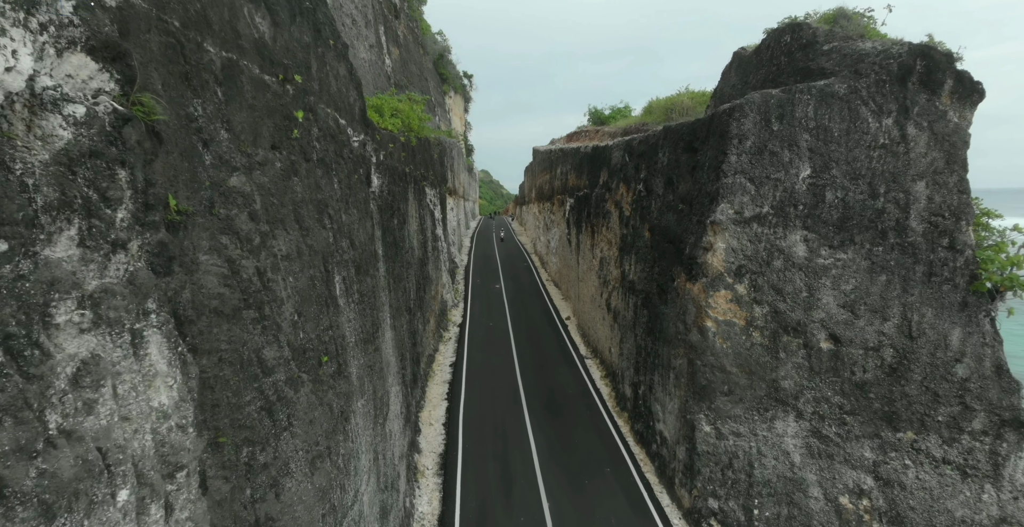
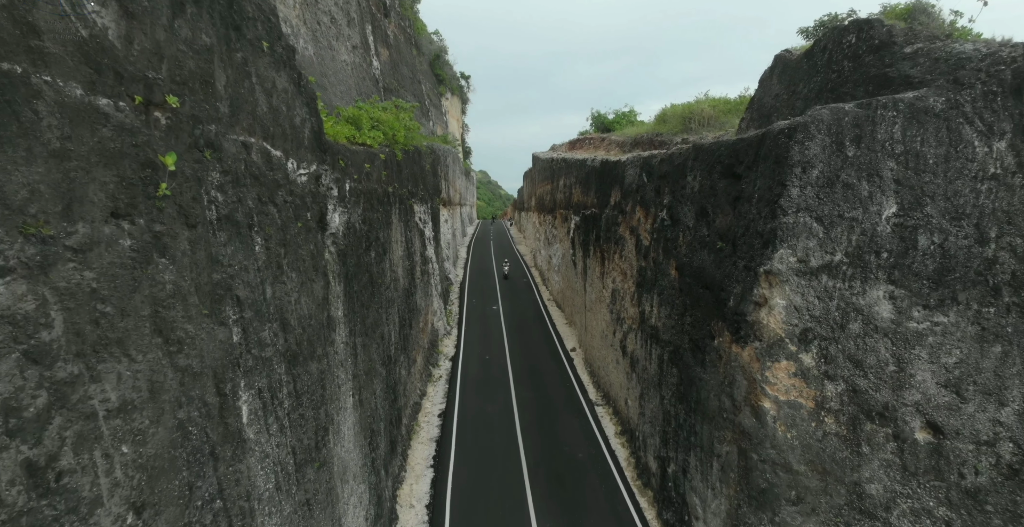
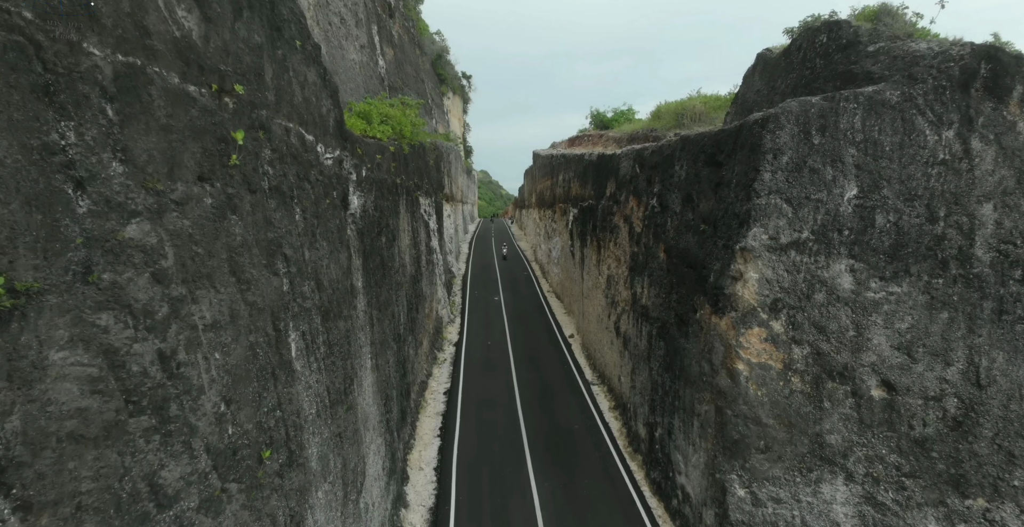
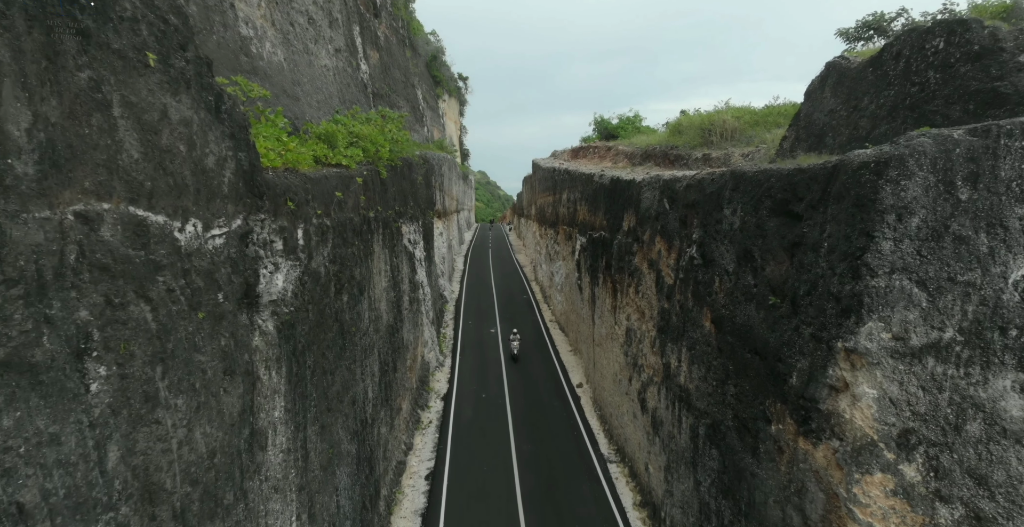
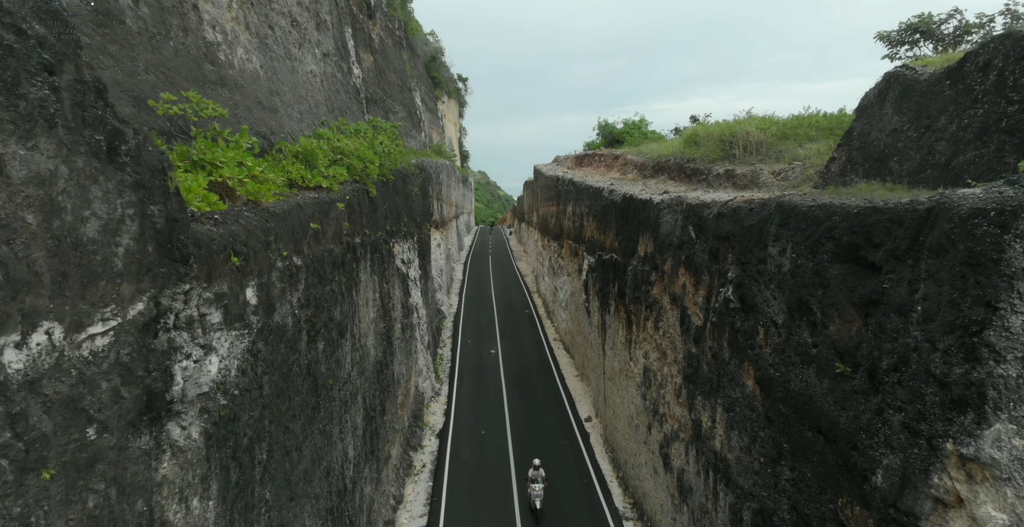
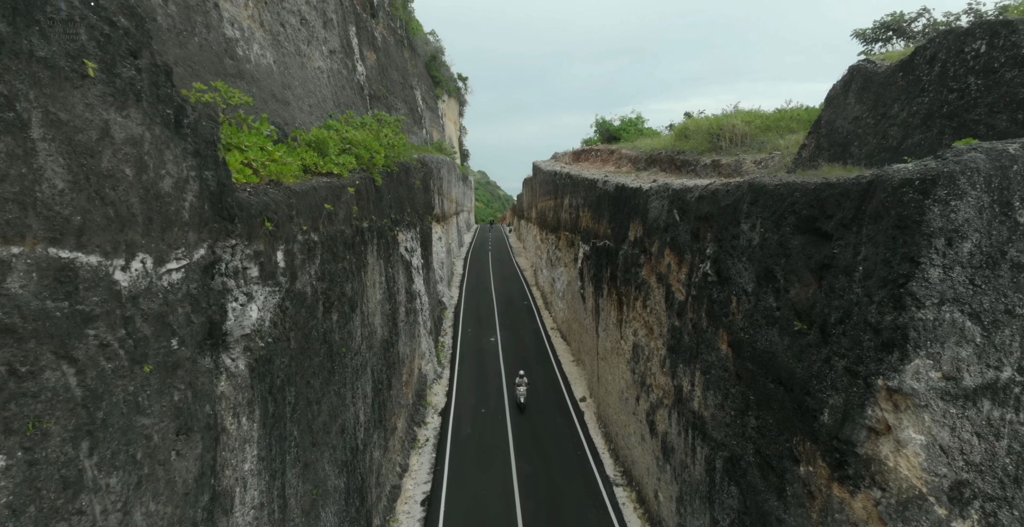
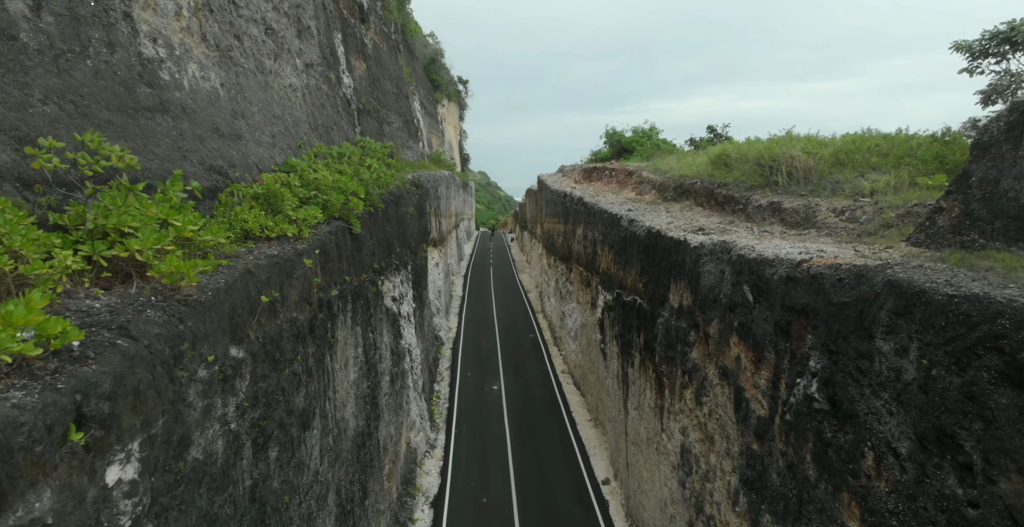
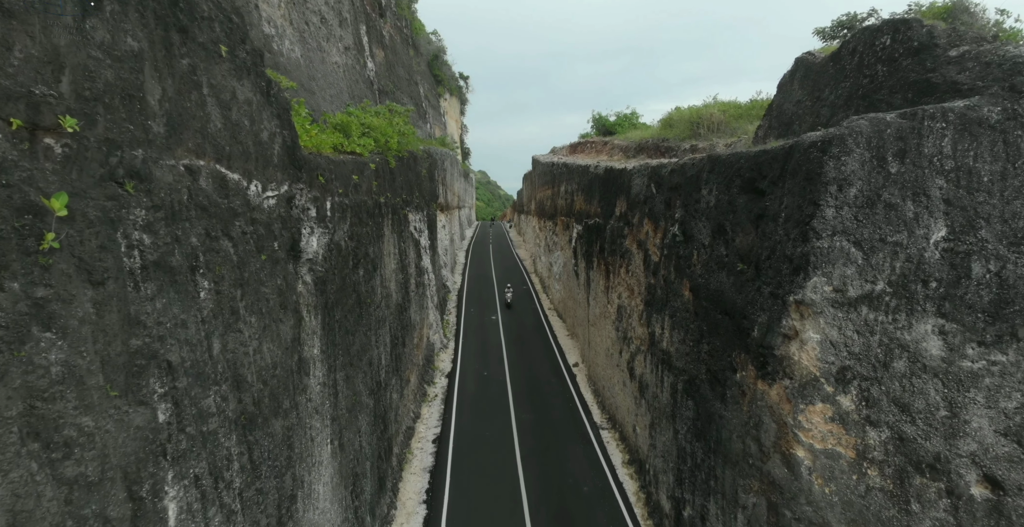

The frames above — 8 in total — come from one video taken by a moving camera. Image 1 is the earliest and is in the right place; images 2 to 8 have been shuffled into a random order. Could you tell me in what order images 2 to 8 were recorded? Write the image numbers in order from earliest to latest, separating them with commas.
3, 2, 8, 4, 6, 5, 7
